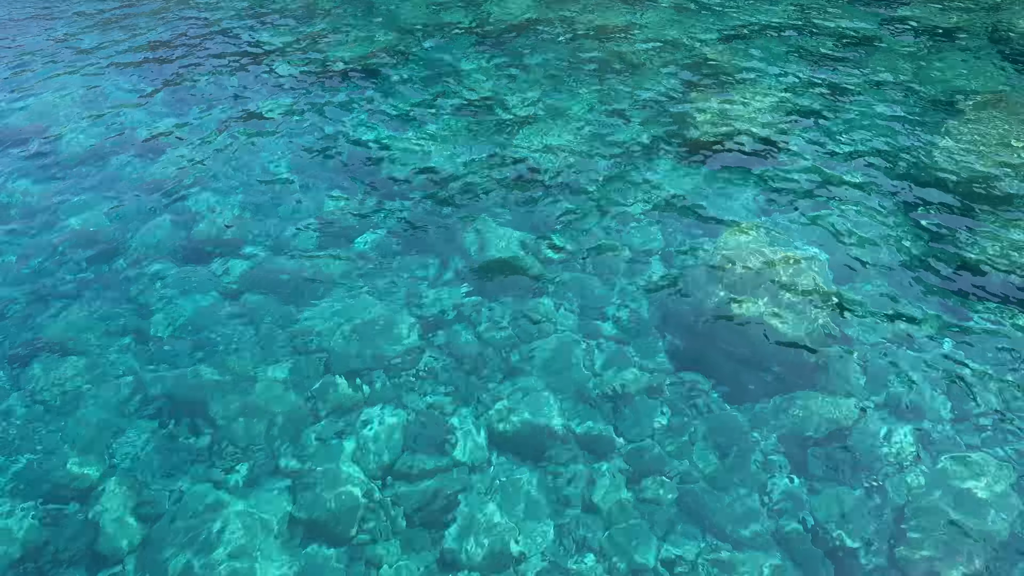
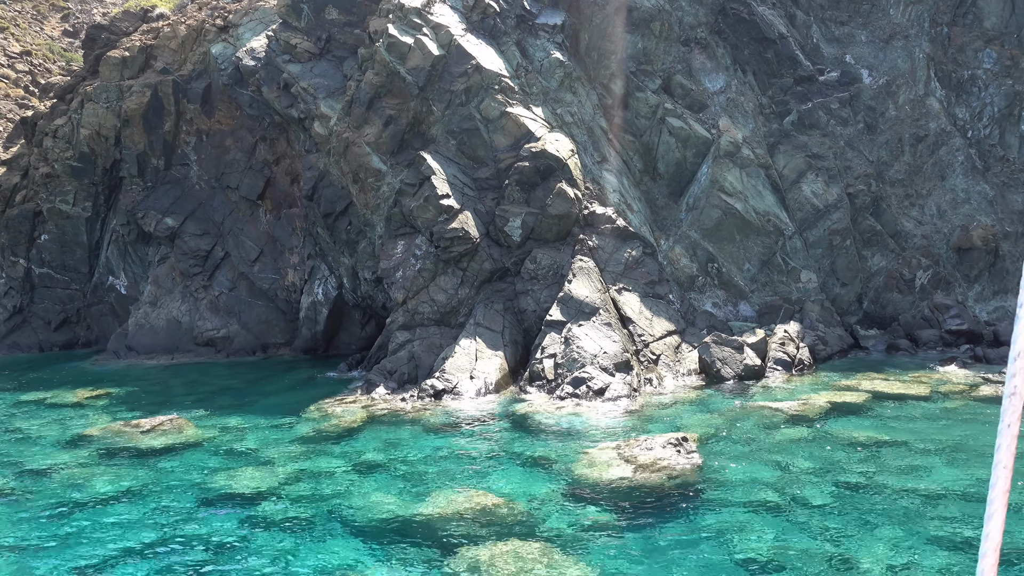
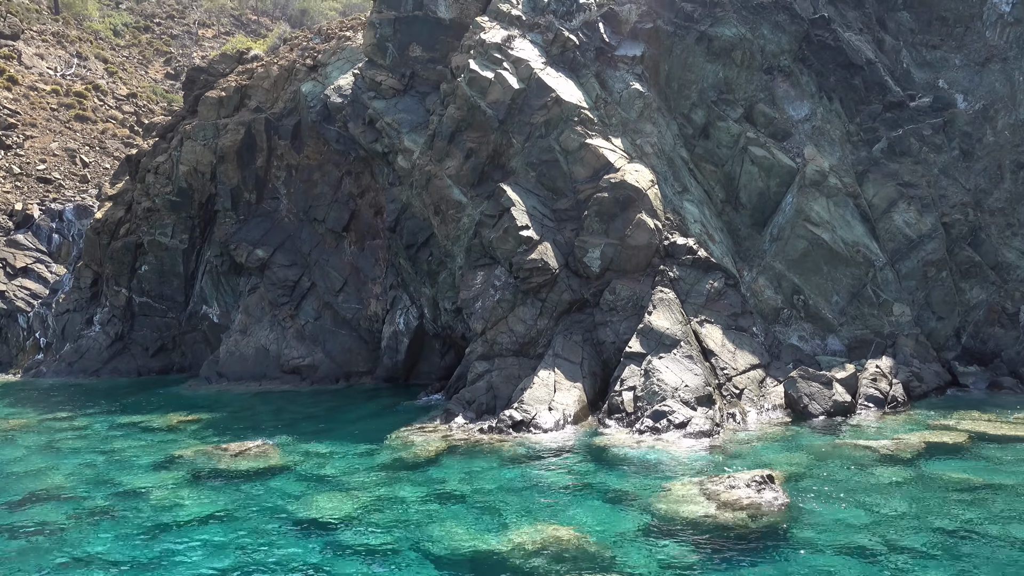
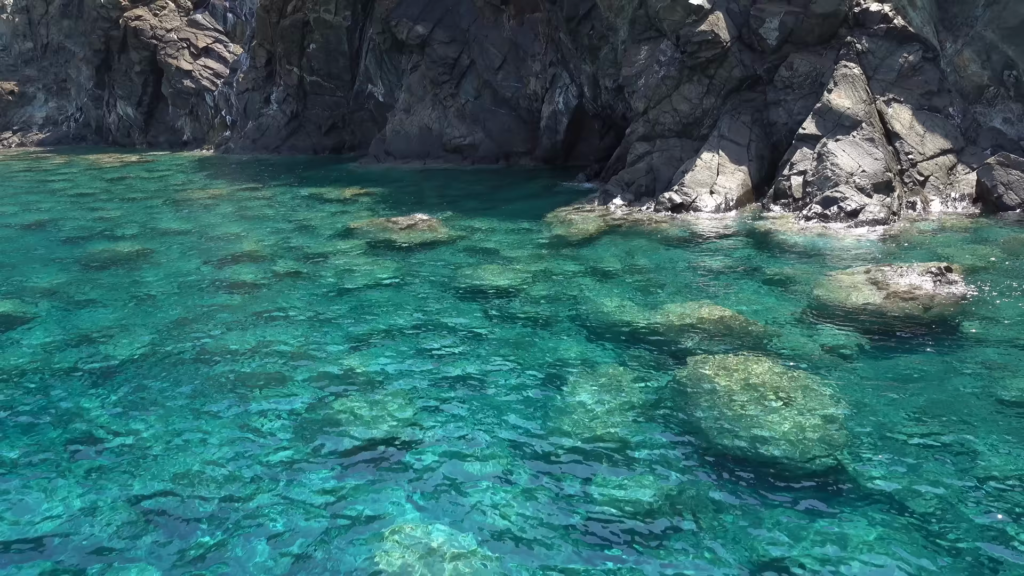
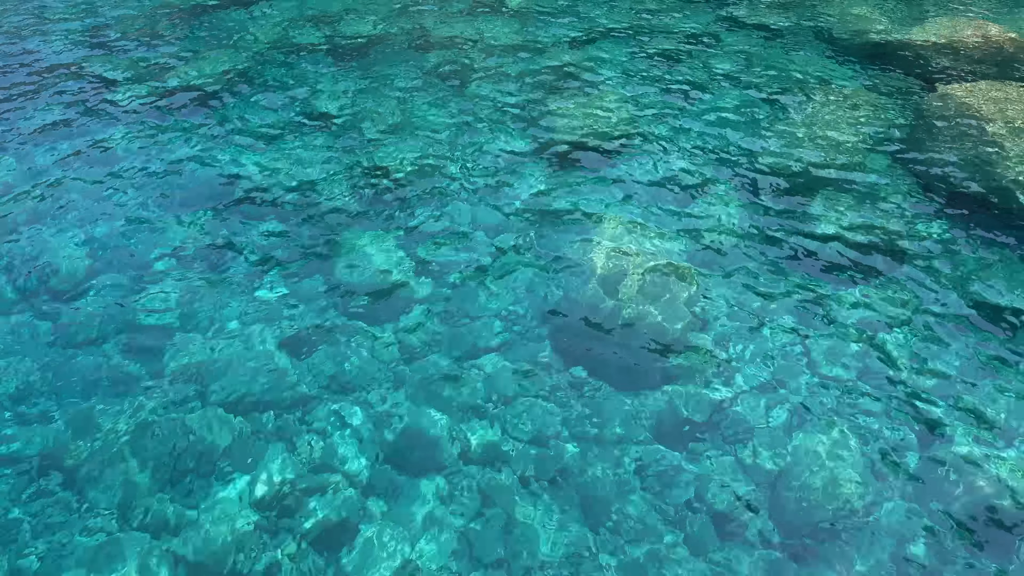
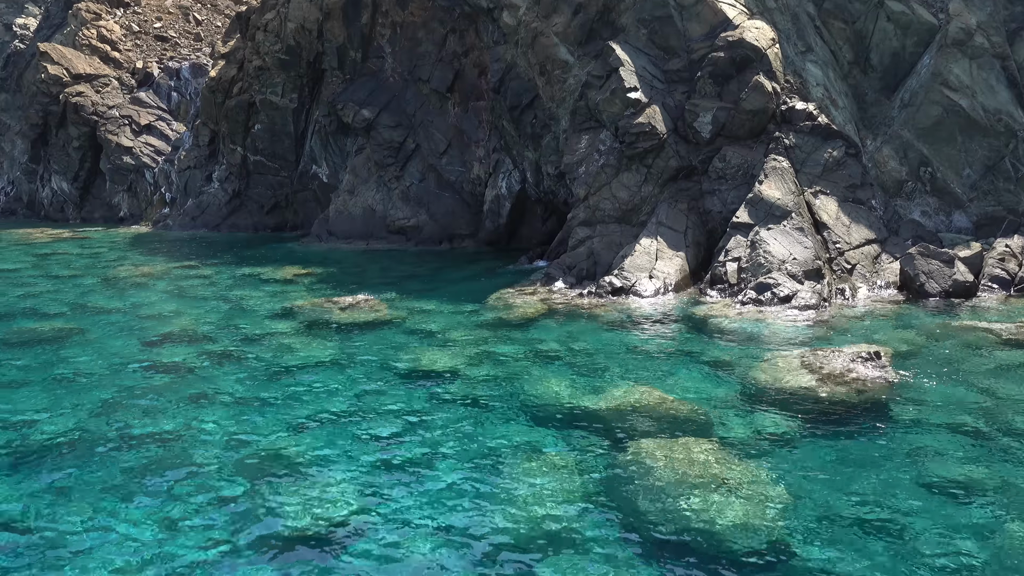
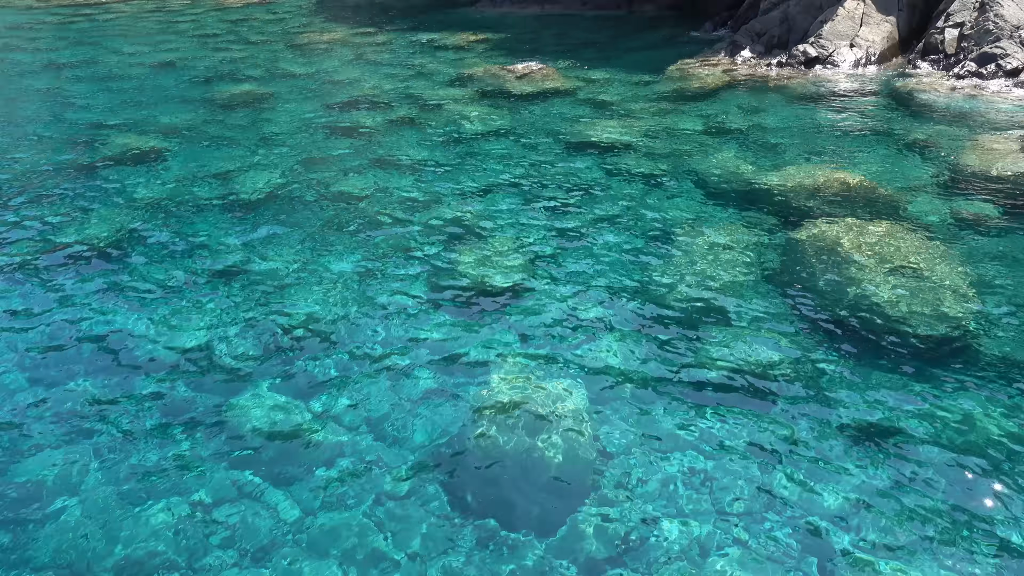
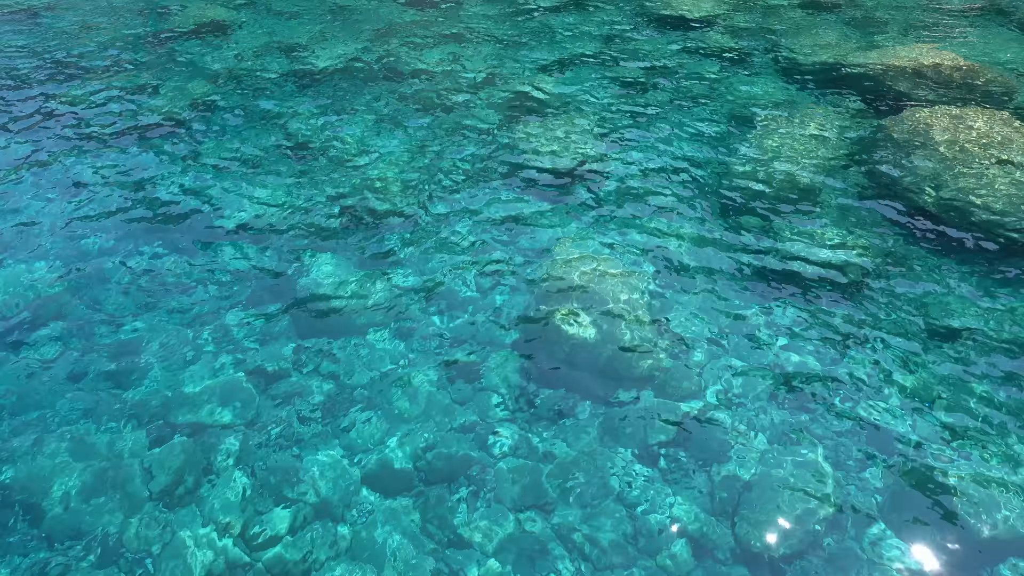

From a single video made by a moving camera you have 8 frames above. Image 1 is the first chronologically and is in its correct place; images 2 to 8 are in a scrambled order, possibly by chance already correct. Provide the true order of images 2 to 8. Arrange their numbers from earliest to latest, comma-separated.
5, 8, 7, 4, 6, 3, 2
